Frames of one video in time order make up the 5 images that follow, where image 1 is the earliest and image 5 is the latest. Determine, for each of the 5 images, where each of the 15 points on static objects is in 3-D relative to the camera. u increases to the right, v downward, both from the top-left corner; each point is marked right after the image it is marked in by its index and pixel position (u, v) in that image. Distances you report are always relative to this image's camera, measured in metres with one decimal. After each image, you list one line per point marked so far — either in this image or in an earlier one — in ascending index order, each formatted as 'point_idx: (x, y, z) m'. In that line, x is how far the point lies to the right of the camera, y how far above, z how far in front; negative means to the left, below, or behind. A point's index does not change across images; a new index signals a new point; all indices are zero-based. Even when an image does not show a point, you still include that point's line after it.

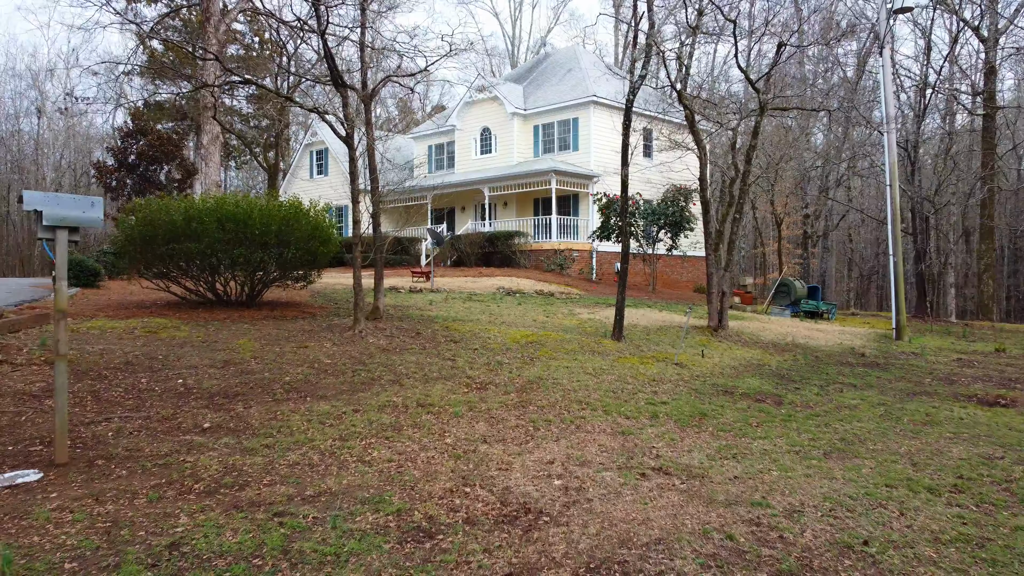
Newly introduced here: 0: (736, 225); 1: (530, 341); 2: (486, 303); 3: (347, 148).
0: (+9.4, +2.6, +13.4) m
1: (+0.7, -1.8, +10.5) m
2: (-1.3, -0.7, +15.6) m
3: (-5.4, +4.6, +10.6) m
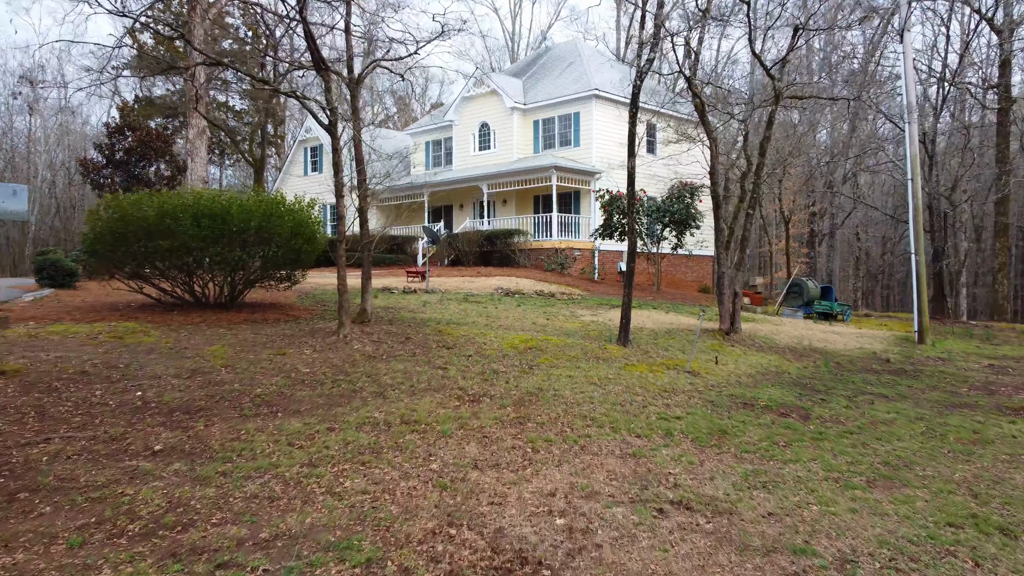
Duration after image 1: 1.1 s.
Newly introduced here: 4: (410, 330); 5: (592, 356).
0: (+9.3, +2.6, +12.6) m
1: (+0.6, -1.8, +9.7) m
2: (-1.3, -0.8, +14.8) m
3: (-5.5, +4.6, +9.7) m
4: (-3.3, -1.4, +10.6) m
5: (+2.4, -2.0, +9.5) m
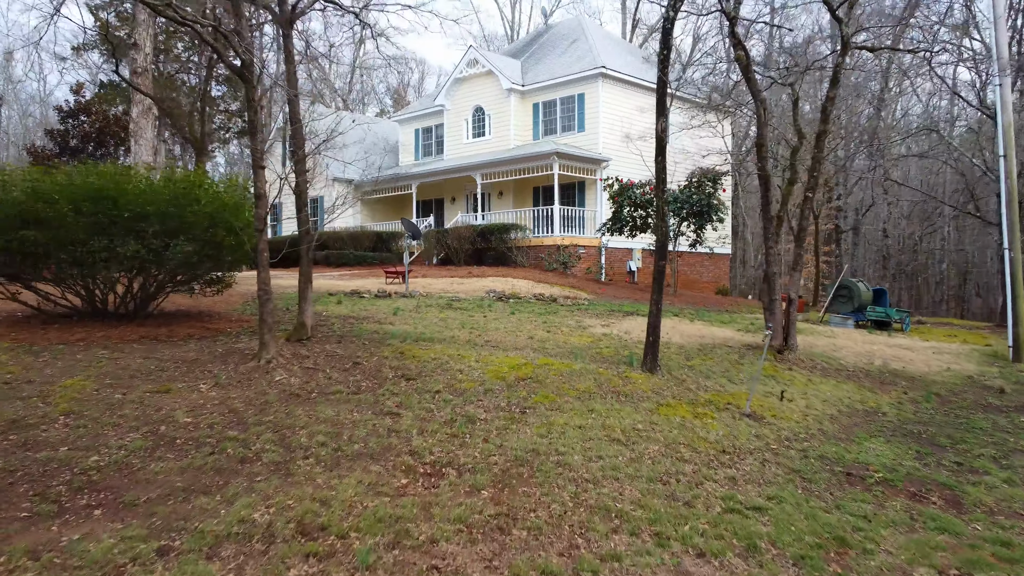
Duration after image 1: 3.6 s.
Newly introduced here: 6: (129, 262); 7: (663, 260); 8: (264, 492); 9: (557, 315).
0: (+9.0, +2.5, +9.9) m
1: (+0.3, -1.9, +7.0) m
2: (-1.6, -0.9, +12.1) m
3: (-5.8, +4.4, +7.1) m
4: (-3.6, -1.5, +7.9) m
5: (+2.1, -2.2, +6.8) m
6: (-9.9, +0.7, +8.4) m
7: (+3.6, +0.7, +7.8) m
8: (-3.3, -2.7, +4.3) m
9: (+1.7, -1.0, +12.3) m
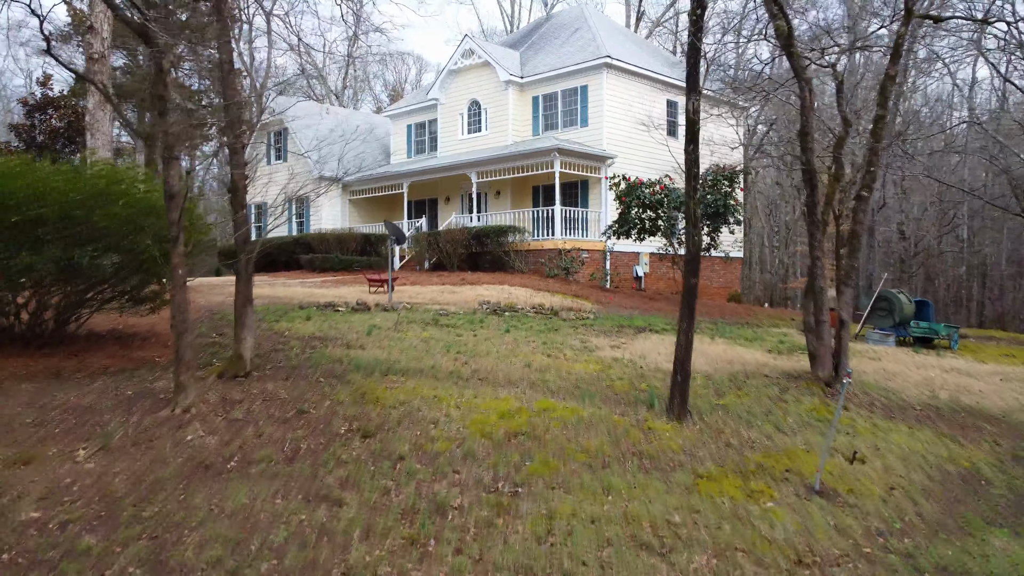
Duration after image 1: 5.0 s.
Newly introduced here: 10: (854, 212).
0: (+8.8, +2.0, +8.2) m
1: (+0.1, -2.4, +5.4) m
2: (-1.8, -1.3, +10.4) m
3: (-6.0, +4.0, +5.4) m
4: (-3.8, -2.0, +6.2) m
5: (+1.9, -2.6, +5.1) m
6: (-10.1, +0.3, +6.8) m
7: (+3.5, +0.2, +6.1) m
8: (-3.4, -3.1, +2.6) m
9: (+1.5, -1.5, +10.6) m
10: (+8.7, +1.9, +8.2) m
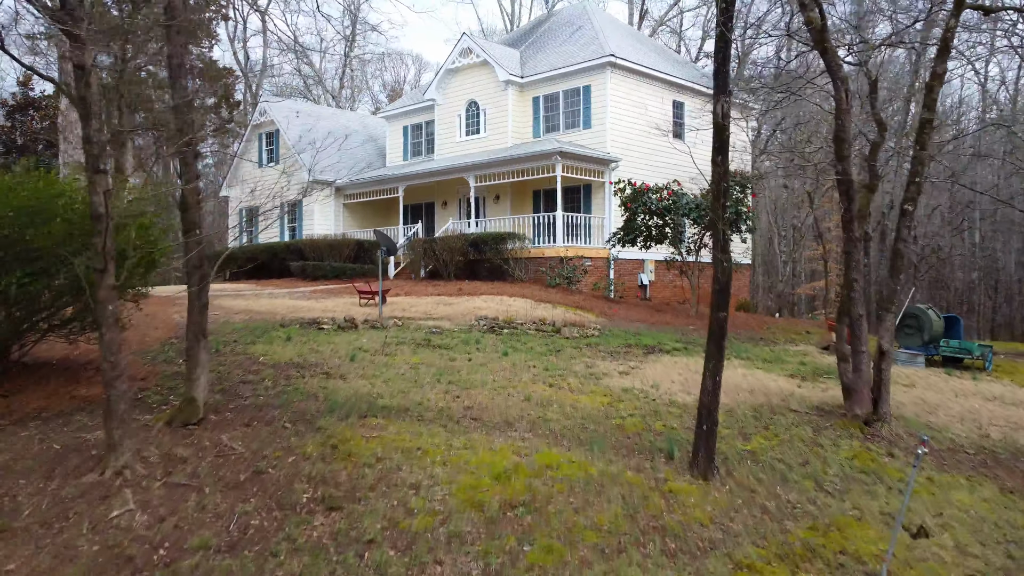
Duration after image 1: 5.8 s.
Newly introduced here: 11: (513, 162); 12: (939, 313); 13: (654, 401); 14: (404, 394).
0: (+8.8, +1.4, +7.3) m
1: (0.0, -3.0, +4.5) m
2: (-1.8, -1.9, +9.5) m
3: (-6.0, +3.4, +4.5) m
4: (-3.9, -2.5, +5.3) m
5: (+1.8, -3.2, +4.2) m
6: (-10.2, -0.3, +5.9) m
7: (+3.4, -0.4, +5.2) m
8: (-3.5, -3.7, +1.7) m
9: (+1.5, -2.0, +9.7) m
10: (+8.6, +1.4, +7.3) m
11: (0.0, +7.4, +19.2) m
12: (+15.6, -0.9, +11.8) m
13: (+3.3, -2.6, +7.5) m
14: (-2.4, -2.3, +7.2) m
